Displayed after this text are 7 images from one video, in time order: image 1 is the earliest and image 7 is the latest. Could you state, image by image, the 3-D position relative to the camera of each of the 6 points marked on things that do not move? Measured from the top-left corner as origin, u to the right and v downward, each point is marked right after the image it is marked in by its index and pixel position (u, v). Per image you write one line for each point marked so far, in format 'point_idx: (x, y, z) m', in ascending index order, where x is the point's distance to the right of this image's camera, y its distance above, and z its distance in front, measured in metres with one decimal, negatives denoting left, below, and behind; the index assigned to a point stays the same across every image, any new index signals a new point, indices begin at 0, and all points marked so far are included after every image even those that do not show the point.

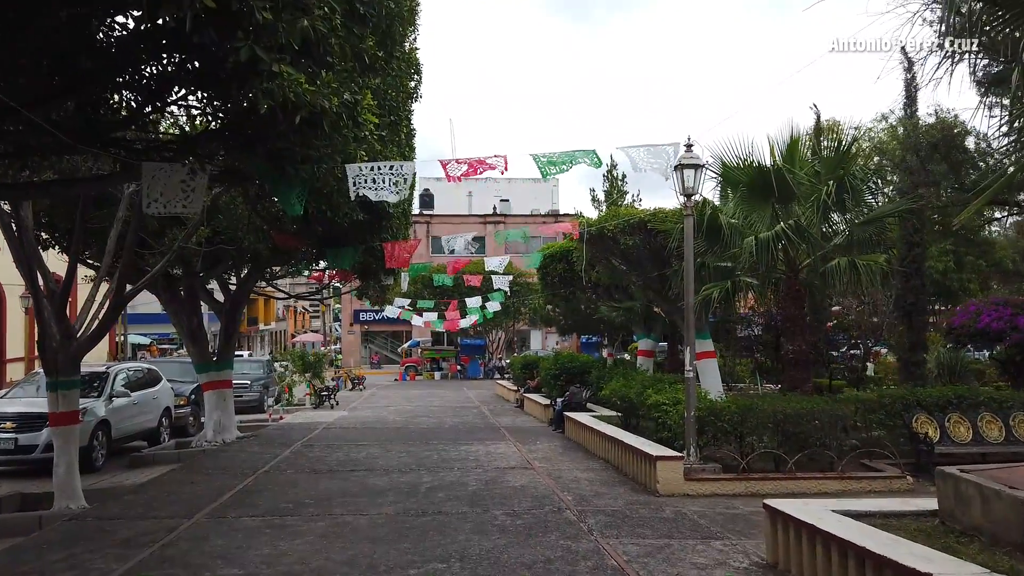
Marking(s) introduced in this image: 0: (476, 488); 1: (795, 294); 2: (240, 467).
0: (-0.5, -2.6, +9.7) m
1: (+4.2, -0.1, +11.4) m
2: (-4.1, -2.7, +11.4) m
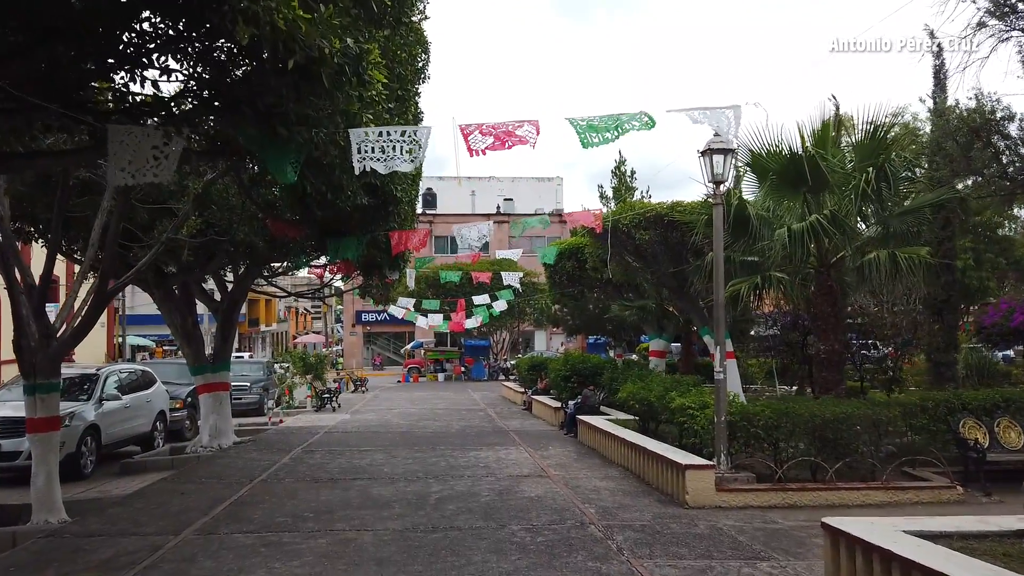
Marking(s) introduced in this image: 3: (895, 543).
0: (-0.3, -2.5, +9.0) m
1: (+4.4, 0.0, +10.7) m
2: (-3.9, -2.7, +10.7) m
3: (+2.5, -1.7, +5.0) m
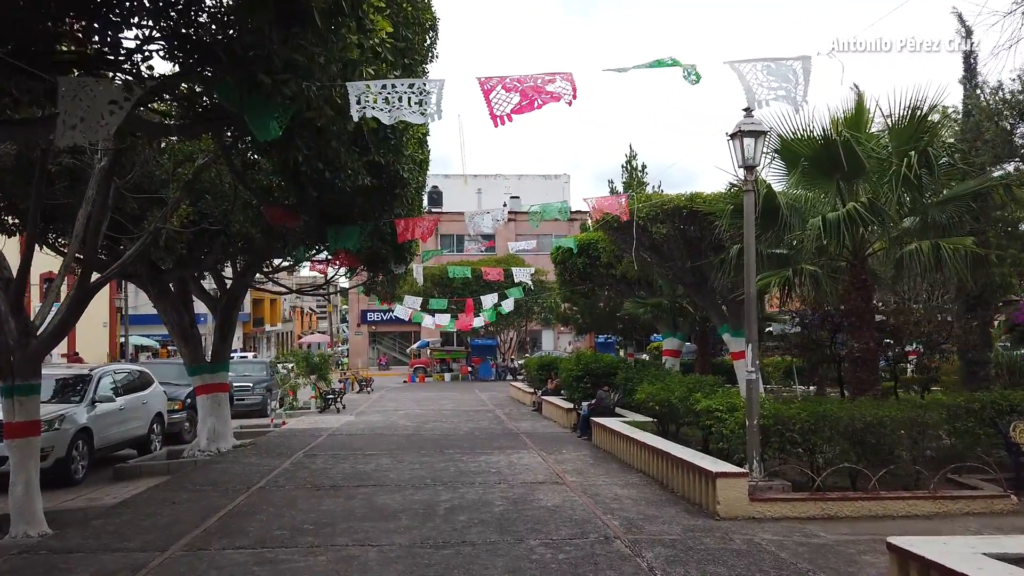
0: (-0.1, -2.4, +8.3) m
1: (+4.6, 0.0, +10.0) m
2: (-3.7, -2.6, +10.1) m
3: (+2.7, -1.6, +4.3) m
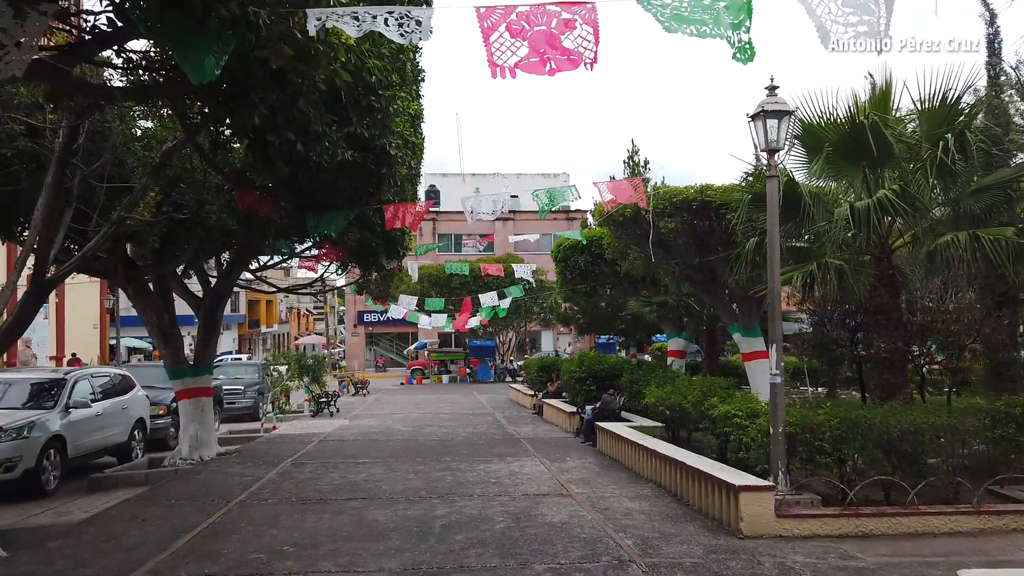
0: (-0.1, -2.4, +7.6) m
1: (+4.6, +0.1, +9.3) m
2: (-3.7, -2.6, +9.4) m
3: (+2.7, -1.6, +3.6) m
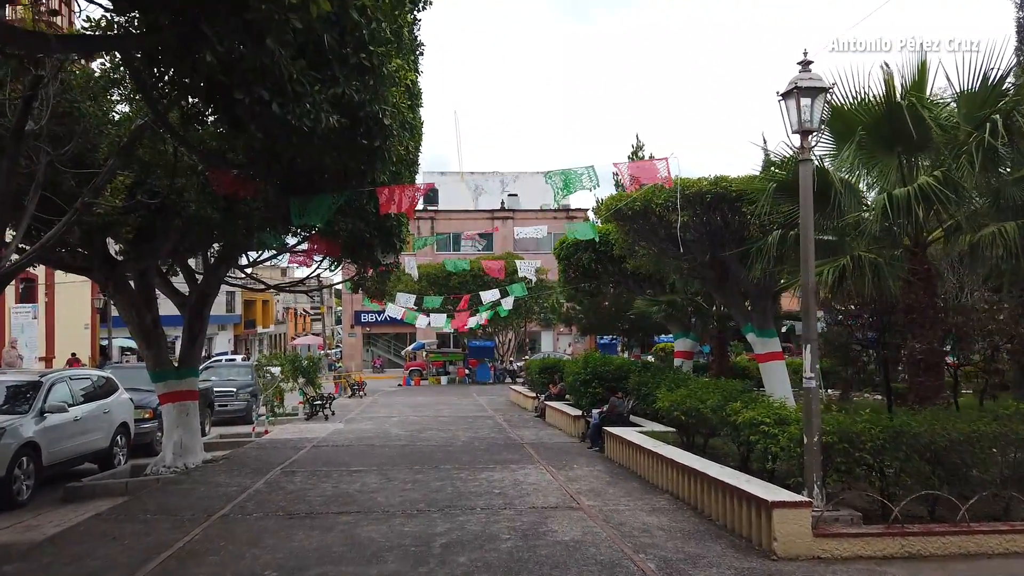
0: (0.0, -2.3, +6.9) m
1: (+4.7, +0.1, +8.6) m
2: (-3.7, -2.5, +8.6) m
3: (+2.8, -1.5, +2.9) m
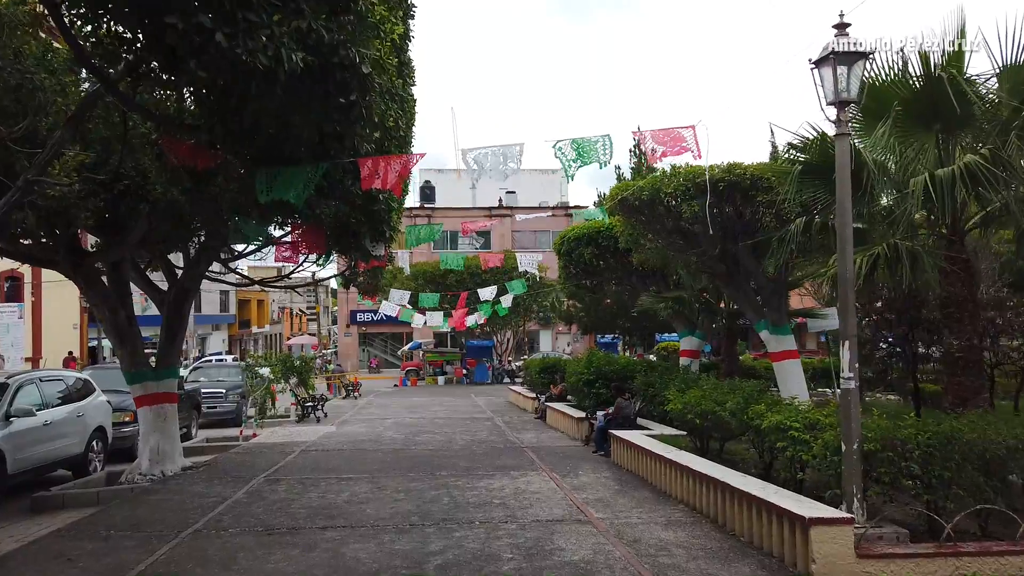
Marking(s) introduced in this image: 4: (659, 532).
0: (0.0, -2.3, +6.1) m
1: (+4.7, +0.2, +7.8) m
2: (-3.6, -2.4, +7.9) m
3: (+2.8, -1.4, +2.1) m
4: (+1.4, -2.3, +7.3) m
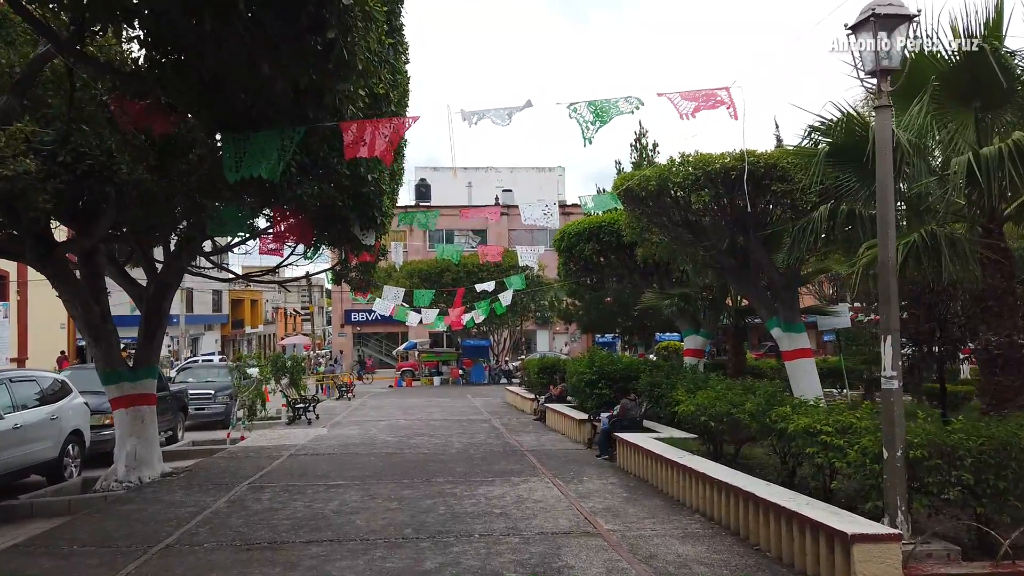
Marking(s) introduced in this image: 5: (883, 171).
0: (0.0, -2.2, +5.5) m
1: (+4.7, +0.3, +7.2) m
2: (-3.6, -2.4, +7.2) m
3: (+2.9, -1.3, +1.5) m
4: (+1.4, -2.3, +6.6) m
5: (+2.8, +0.9, +5.7) m
